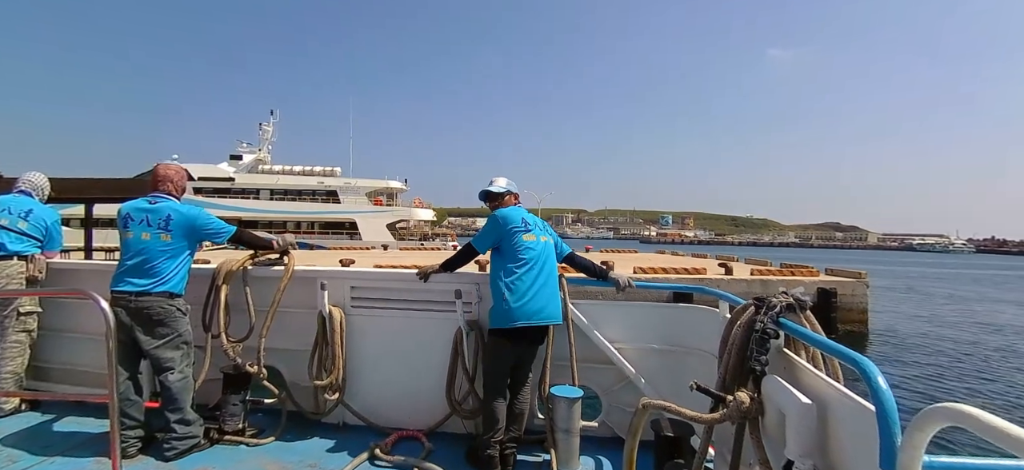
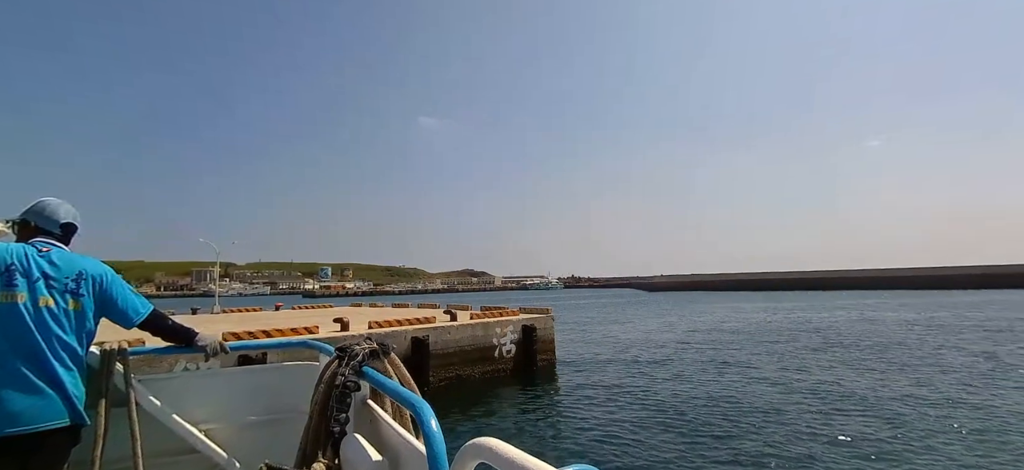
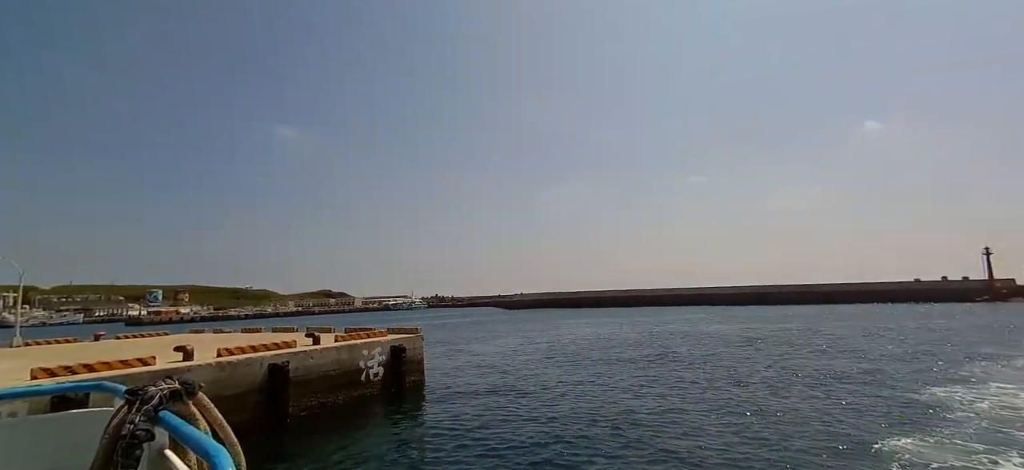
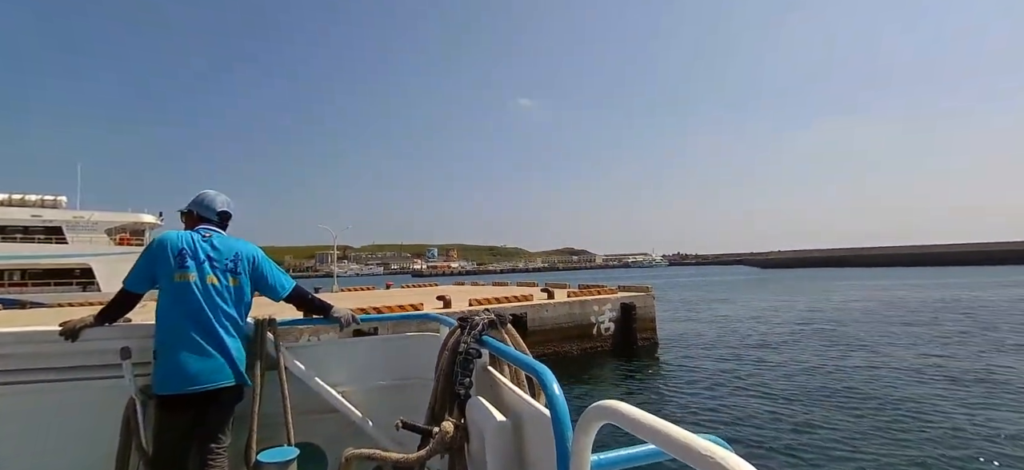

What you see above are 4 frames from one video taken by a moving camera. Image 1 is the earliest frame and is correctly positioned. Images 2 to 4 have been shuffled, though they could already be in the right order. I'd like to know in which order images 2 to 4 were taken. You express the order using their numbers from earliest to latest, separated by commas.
4, 2, 3
